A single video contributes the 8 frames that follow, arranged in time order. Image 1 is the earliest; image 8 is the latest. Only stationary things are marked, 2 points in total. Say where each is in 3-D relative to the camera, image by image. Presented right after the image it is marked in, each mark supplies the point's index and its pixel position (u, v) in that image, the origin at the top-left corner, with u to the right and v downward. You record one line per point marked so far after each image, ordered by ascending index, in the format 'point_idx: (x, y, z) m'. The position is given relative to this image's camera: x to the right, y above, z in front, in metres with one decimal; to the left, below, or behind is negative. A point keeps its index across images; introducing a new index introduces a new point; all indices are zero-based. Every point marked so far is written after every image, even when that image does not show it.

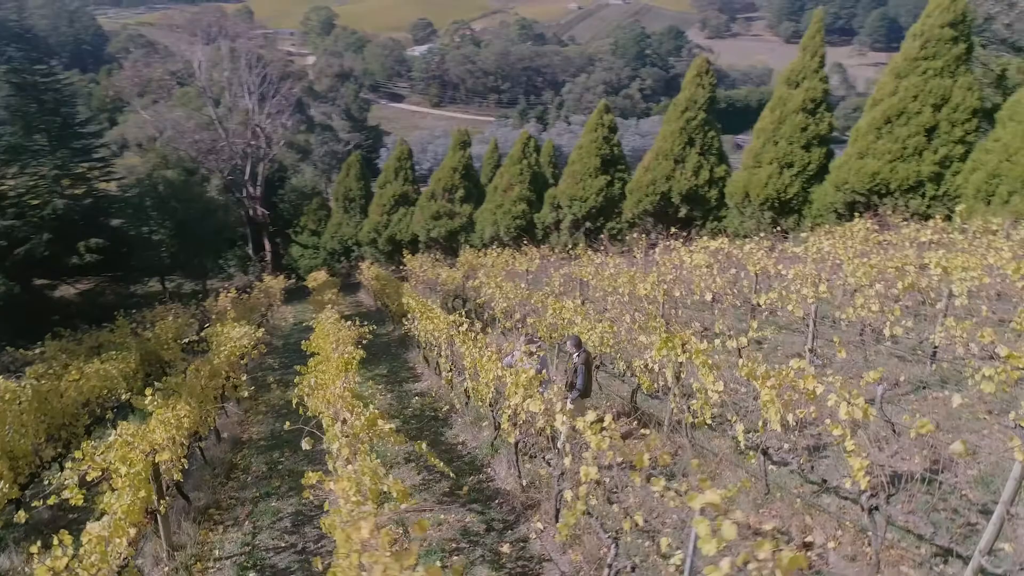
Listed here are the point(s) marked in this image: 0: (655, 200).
0: (+1.5, +1.0, +12.1) m
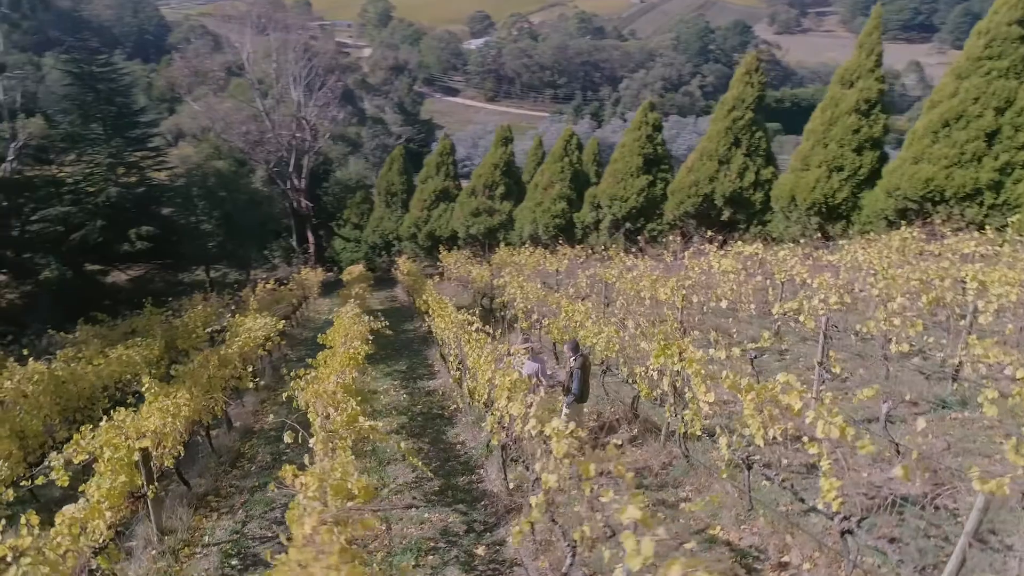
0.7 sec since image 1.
0: (+2.1, +1.0, +11.9) m
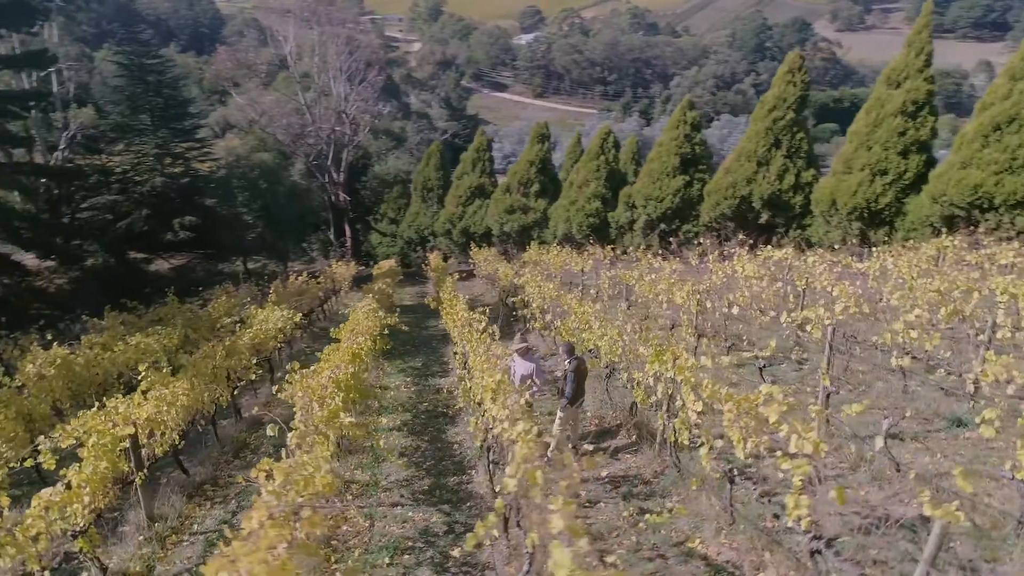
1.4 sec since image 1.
0: (+2.5, +1.0, +11.7) m
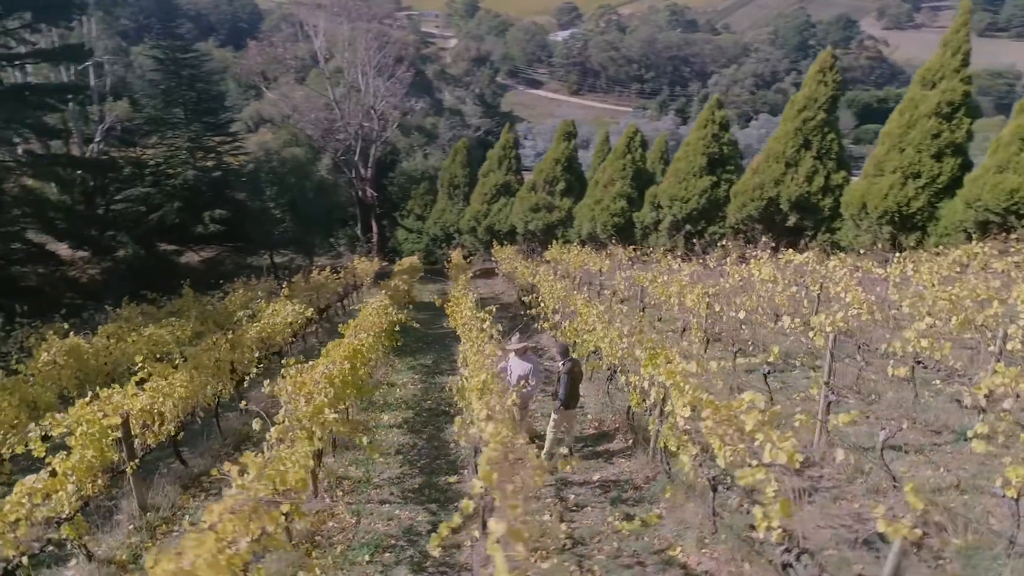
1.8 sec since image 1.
0: (+2.8, +0.9, +11.5) m
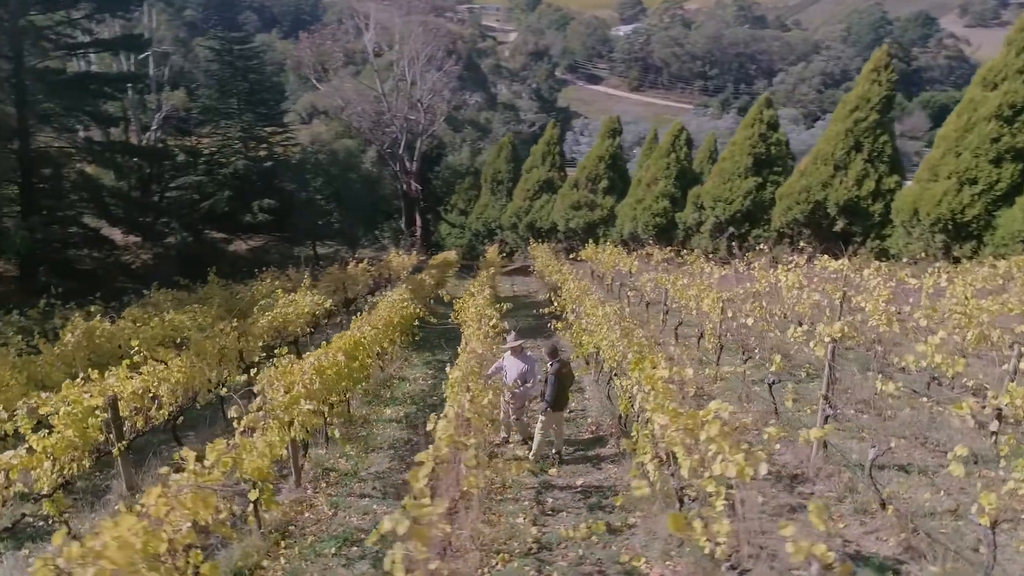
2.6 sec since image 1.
0: (+3.3, +0.9, +11.1) m
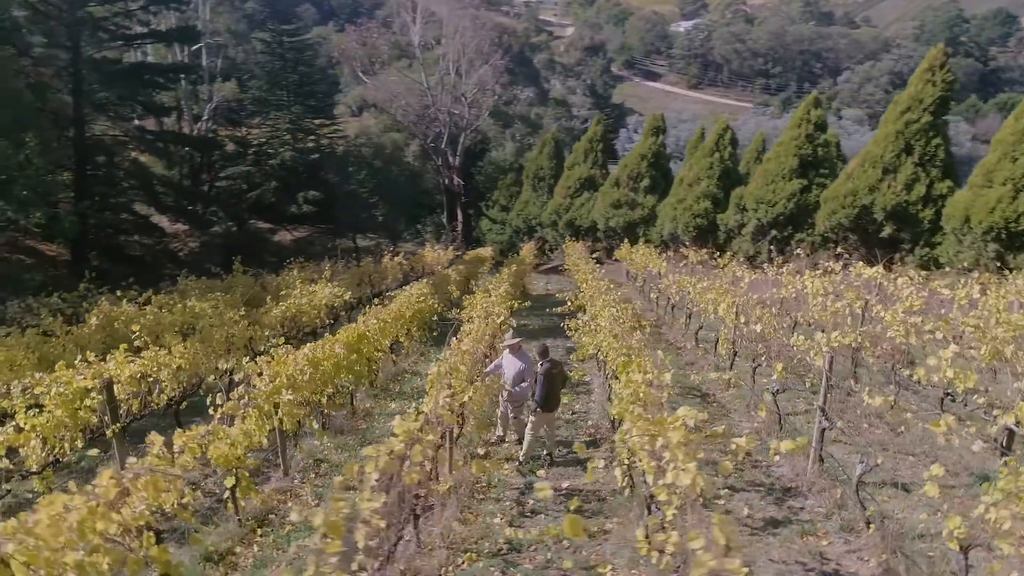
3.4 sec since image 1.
0: (+3.7, +0.8, +10.6) m
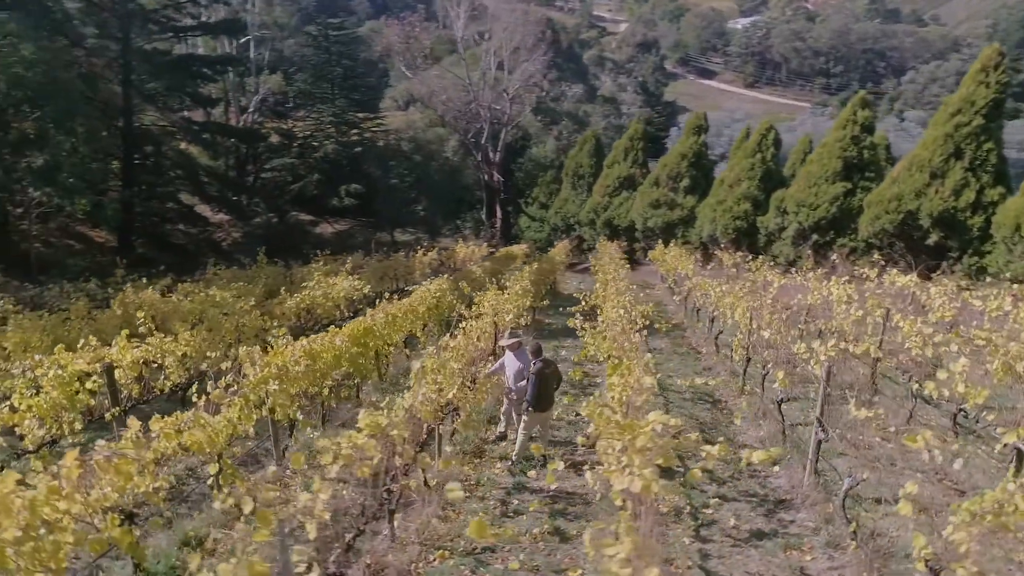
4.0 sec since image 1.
0: (+4.0, +0.7, +10.2) m
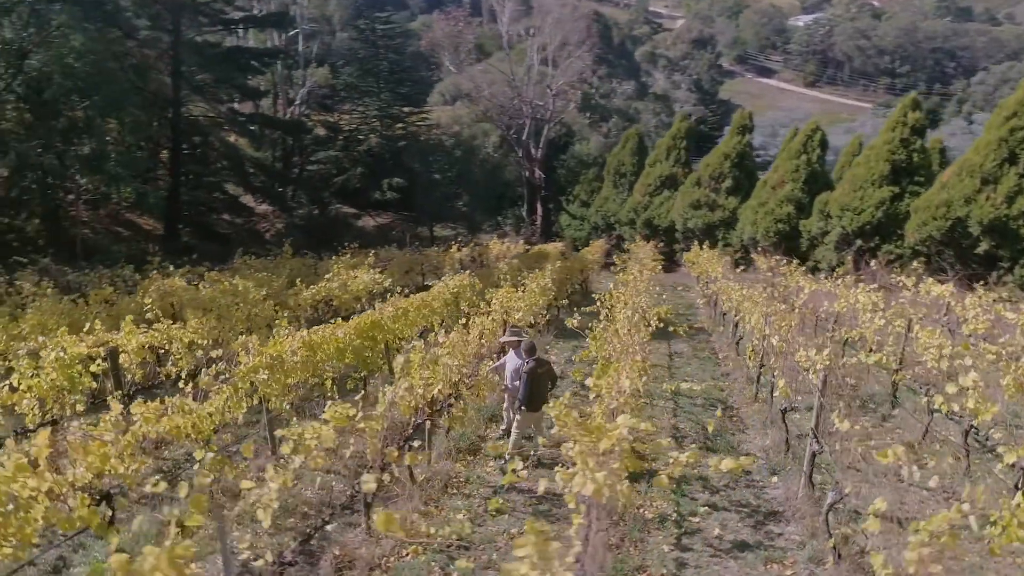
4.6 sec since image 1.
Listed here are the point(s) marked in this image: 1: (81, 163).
0: (+4.4, +0.6, +9.7) m
1: (-4.5, +1.3, +10.5) m
